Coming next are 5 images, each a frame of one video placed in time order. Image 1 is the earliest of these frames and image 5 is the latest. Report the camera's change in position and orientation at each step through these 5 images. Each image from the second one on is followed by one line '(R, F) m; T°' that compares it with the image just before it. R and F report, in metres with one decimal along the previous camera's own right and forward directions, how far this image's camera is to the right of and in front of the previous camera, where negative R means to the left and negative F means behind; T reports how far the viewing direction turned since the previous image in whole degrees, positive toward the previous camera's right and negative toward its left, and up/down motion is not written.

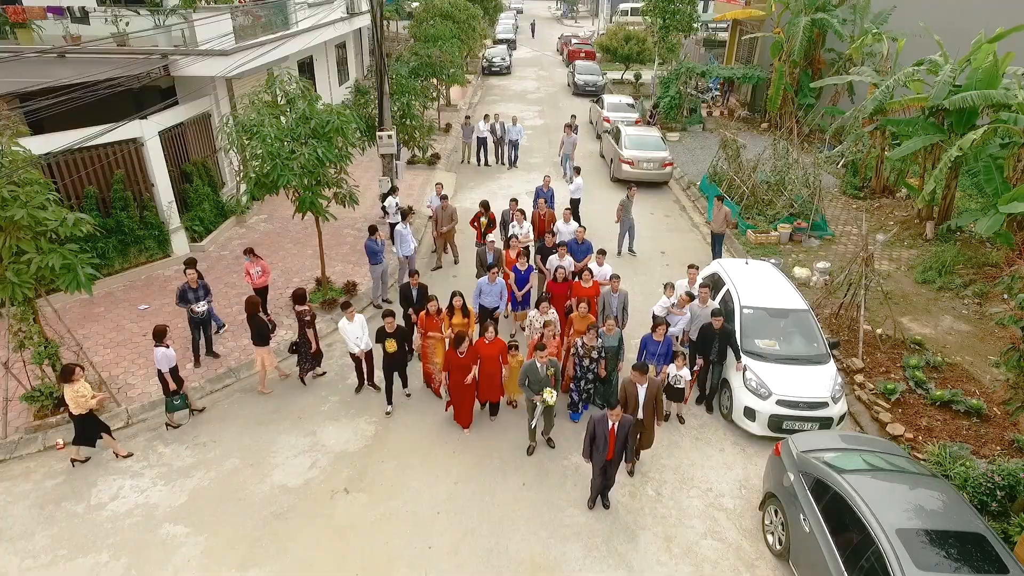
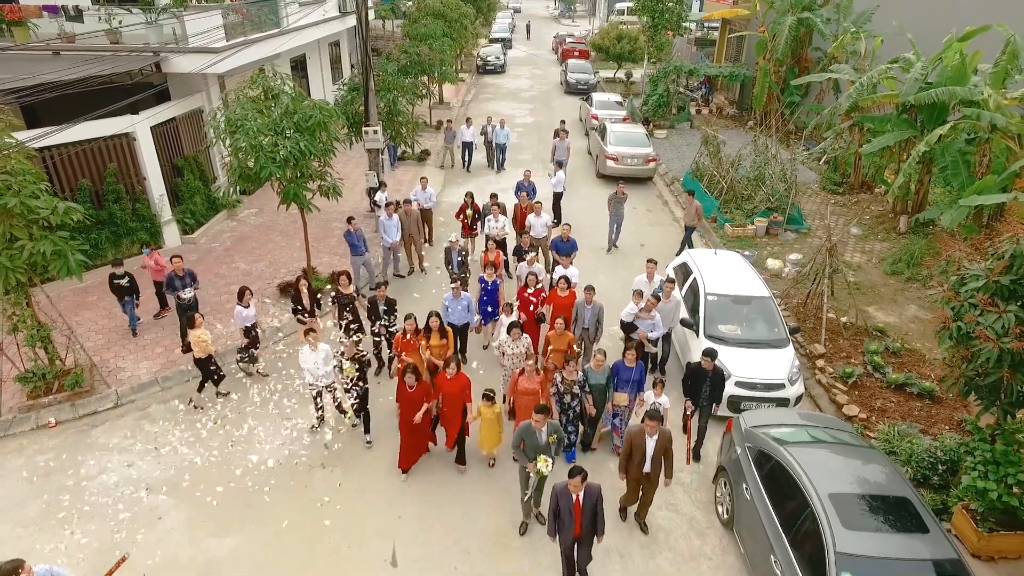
(+0.3, -0.3) m; 0°
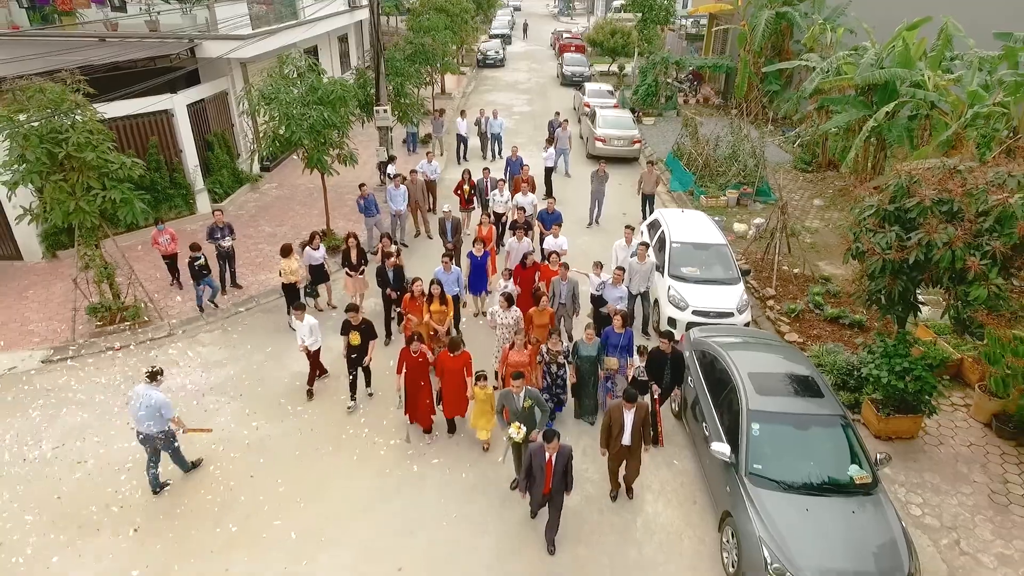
(+0.1, -1.4) m; 0°
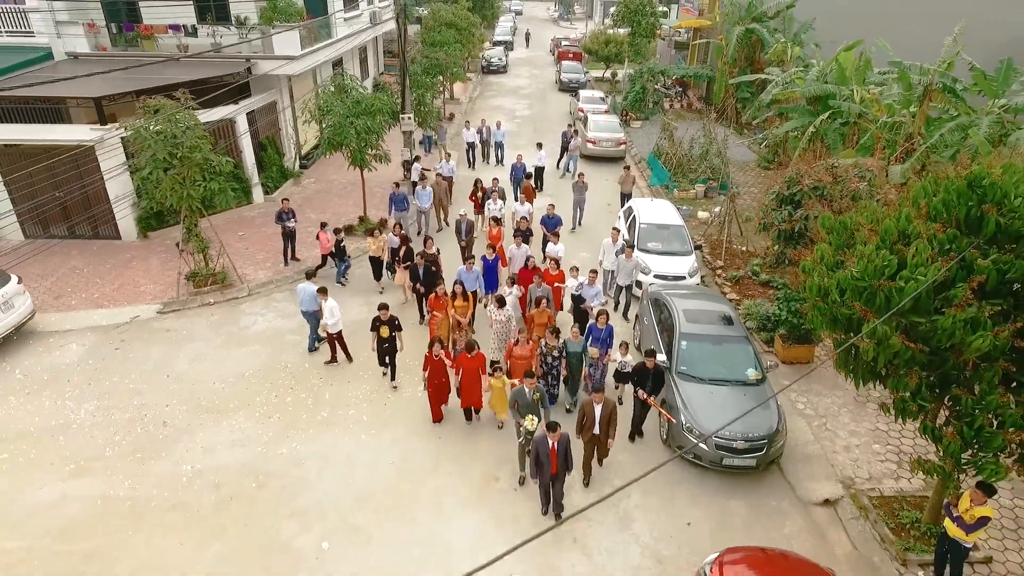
(0.0, -2.7) m; 0°
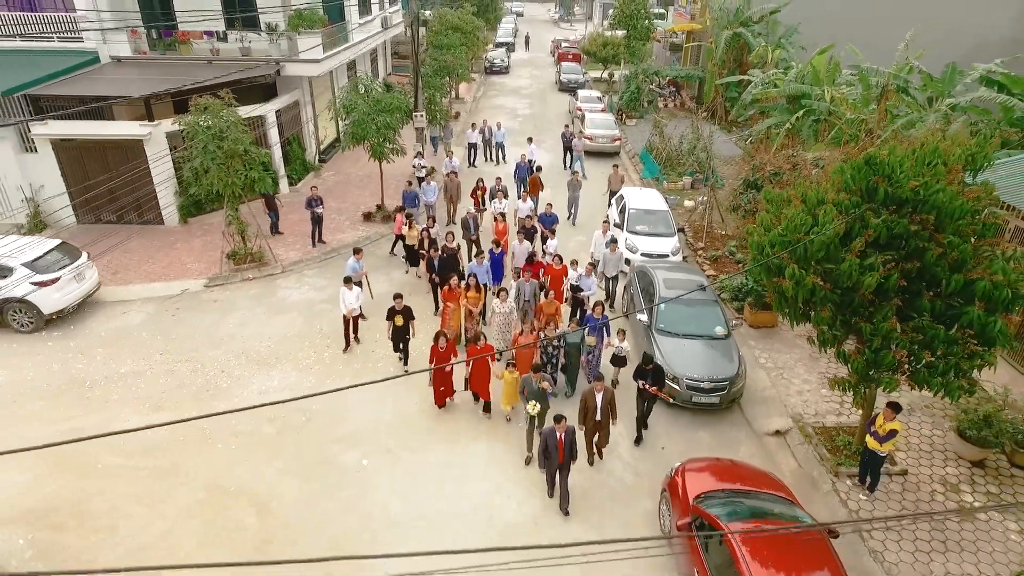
(-0.1, -1.5) m; 0°
